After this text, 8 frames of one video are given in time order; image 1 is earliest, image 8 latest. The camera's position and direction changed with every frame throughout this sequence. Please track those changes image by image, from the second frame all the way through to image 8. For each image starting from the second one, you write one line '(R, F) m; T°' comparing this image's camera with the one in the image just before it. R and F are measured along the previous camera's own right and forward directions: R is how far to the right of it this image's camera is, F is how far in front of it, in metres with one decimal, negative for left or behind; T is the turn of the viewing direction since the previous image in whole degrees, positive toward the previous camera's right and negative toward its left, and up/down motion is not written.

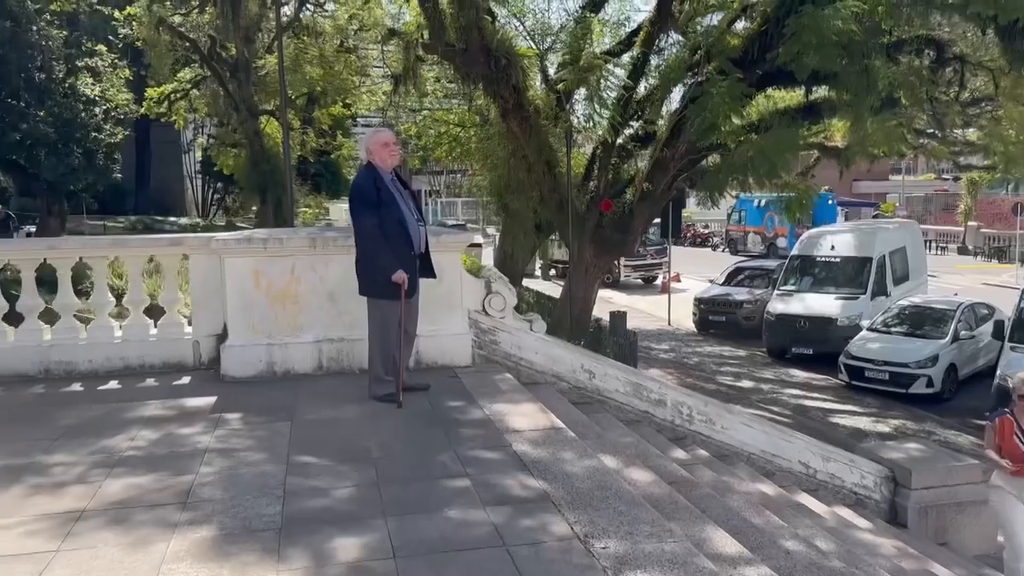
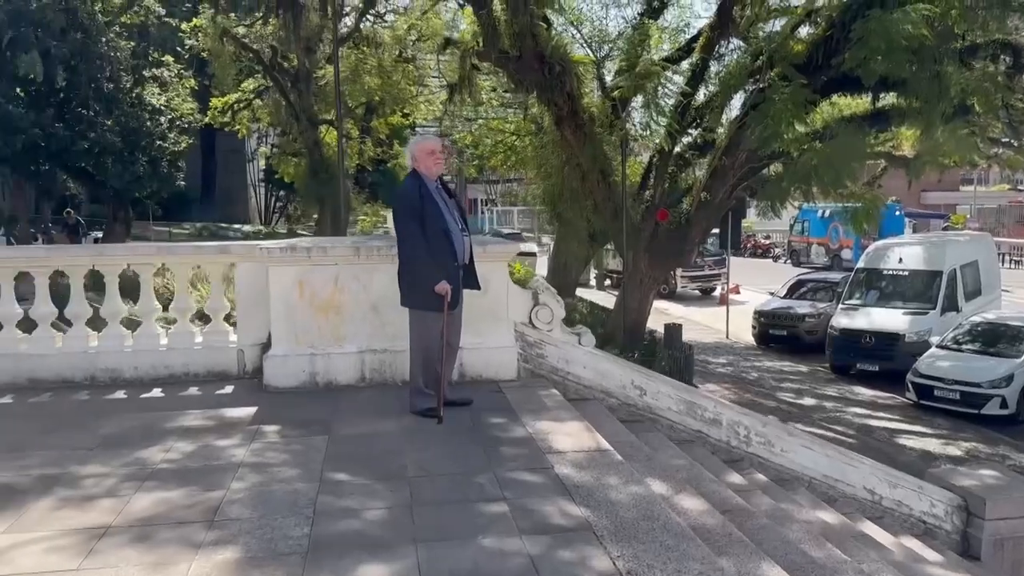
(+0.1, +0.2) m; -4°
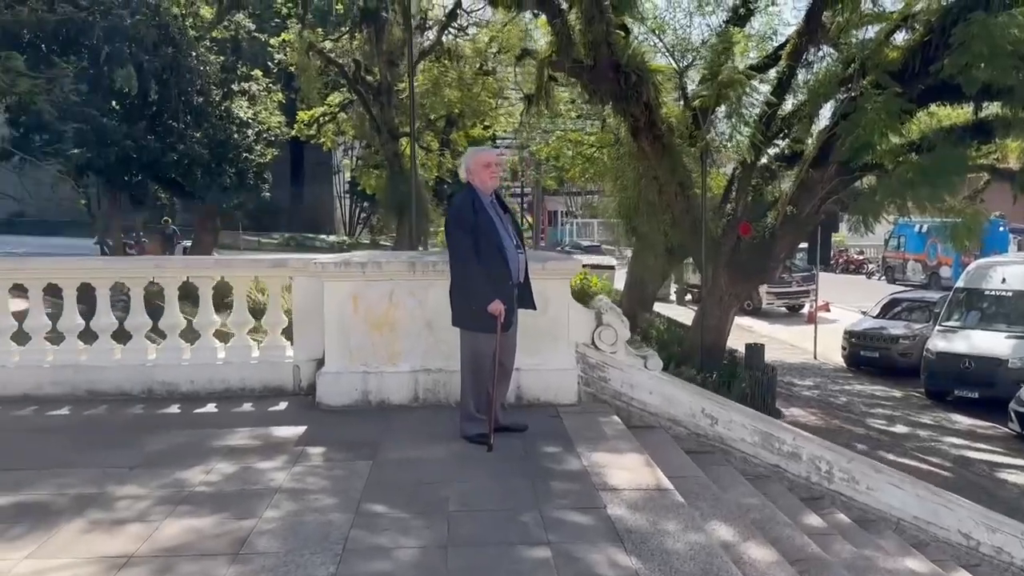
(+0.1, +0.3) m; -5°
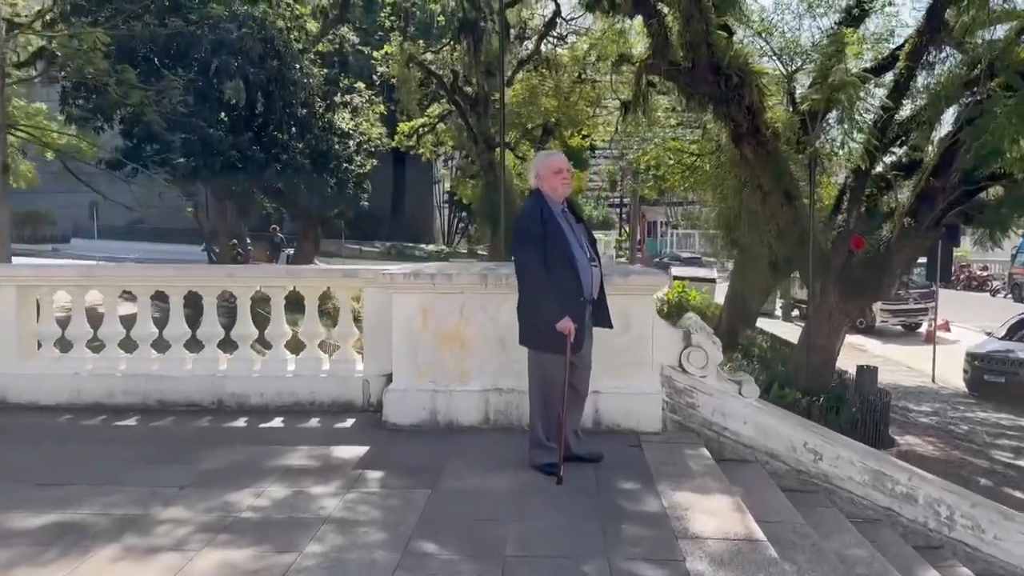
(+0.1, +0.4) m; -7°
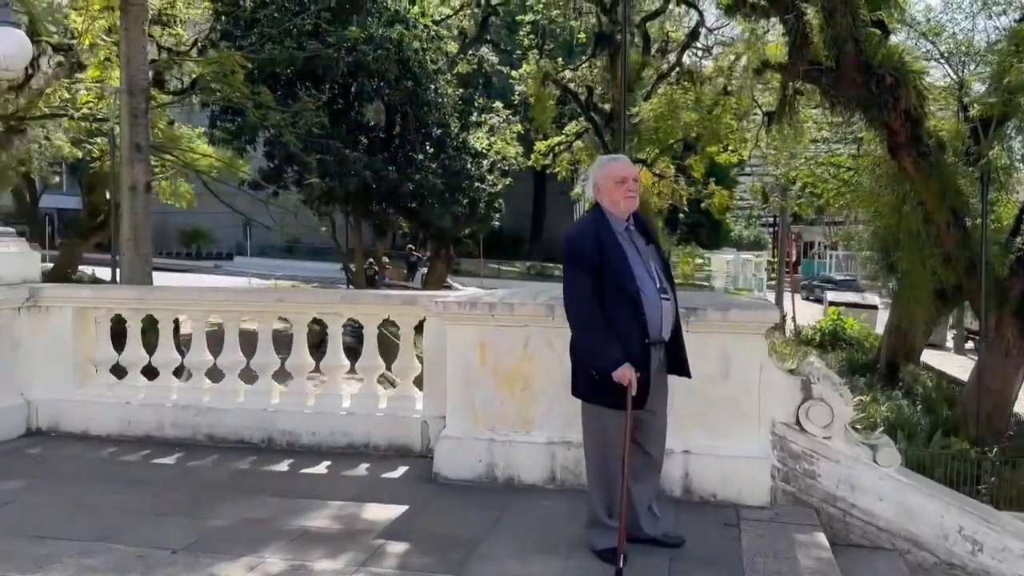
(+0.4, +0.8) m; -10°
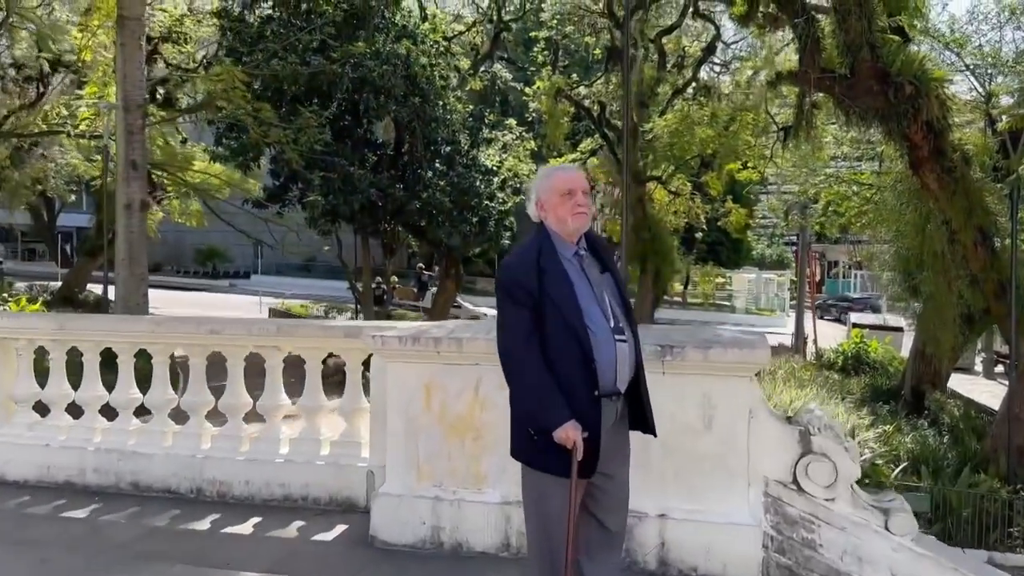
(+0.3, +0.6) m; -2°
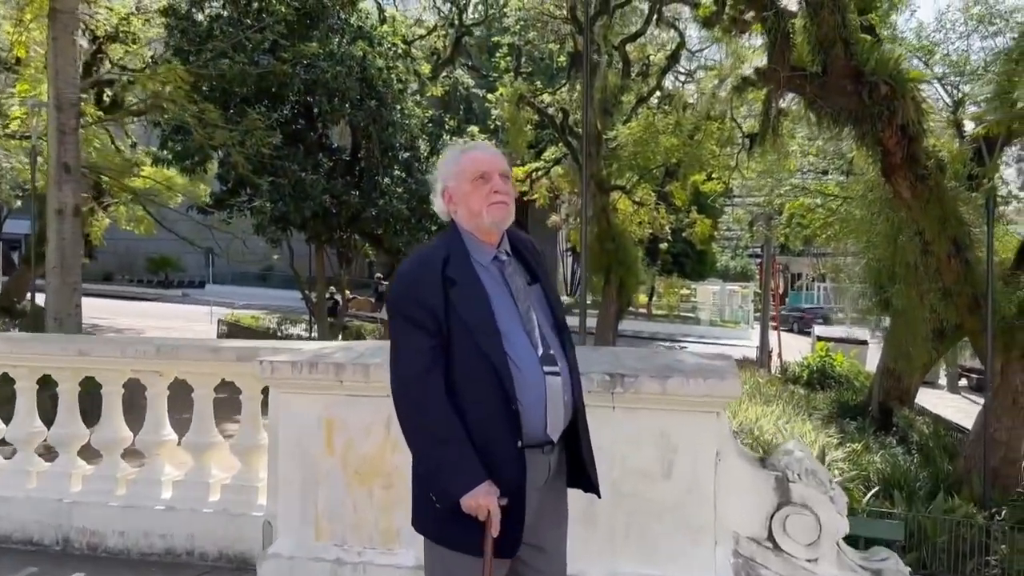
(+0.2, +0.7) m; +2°
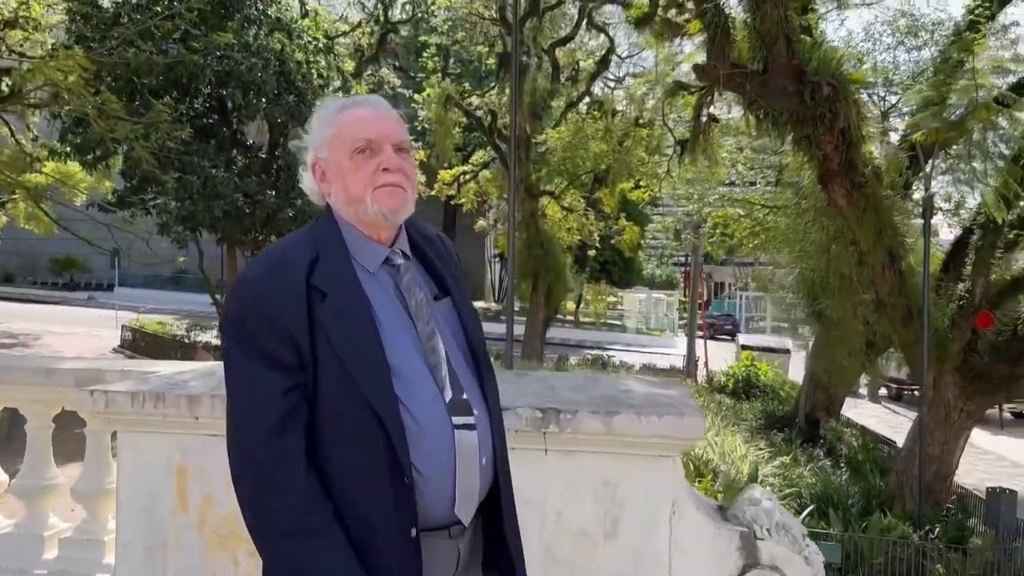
(+0.1, +0.6) m; +5°
